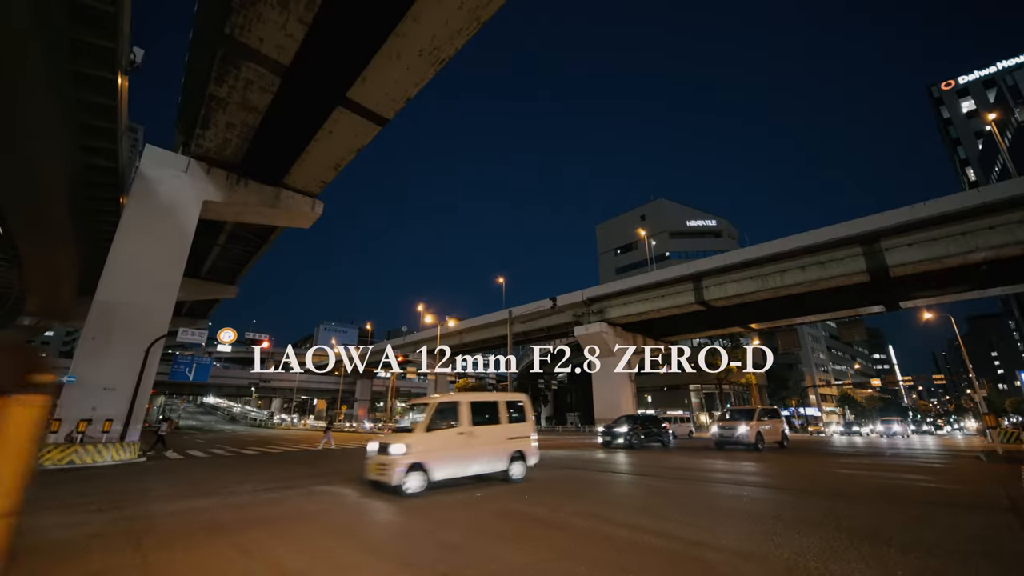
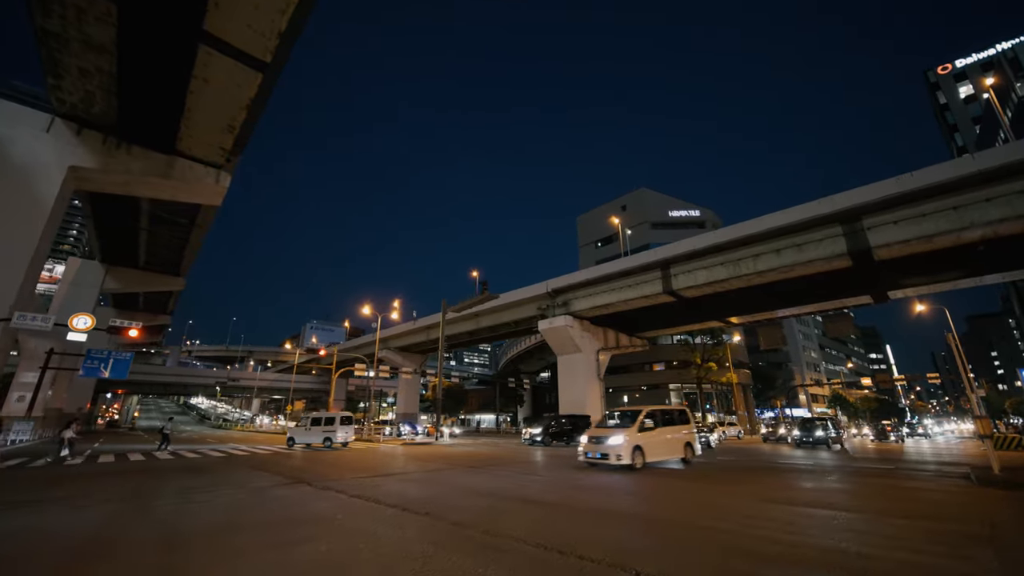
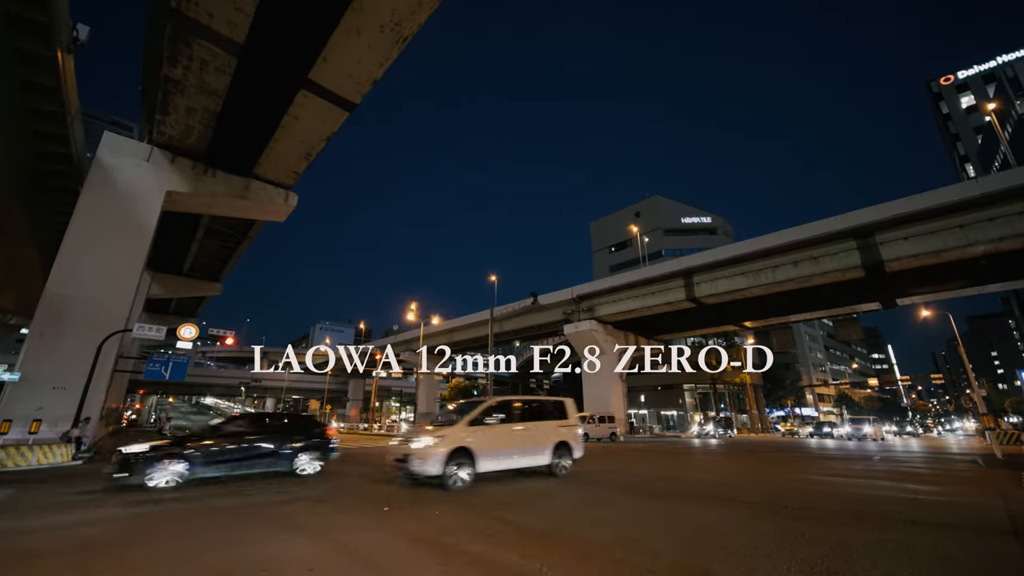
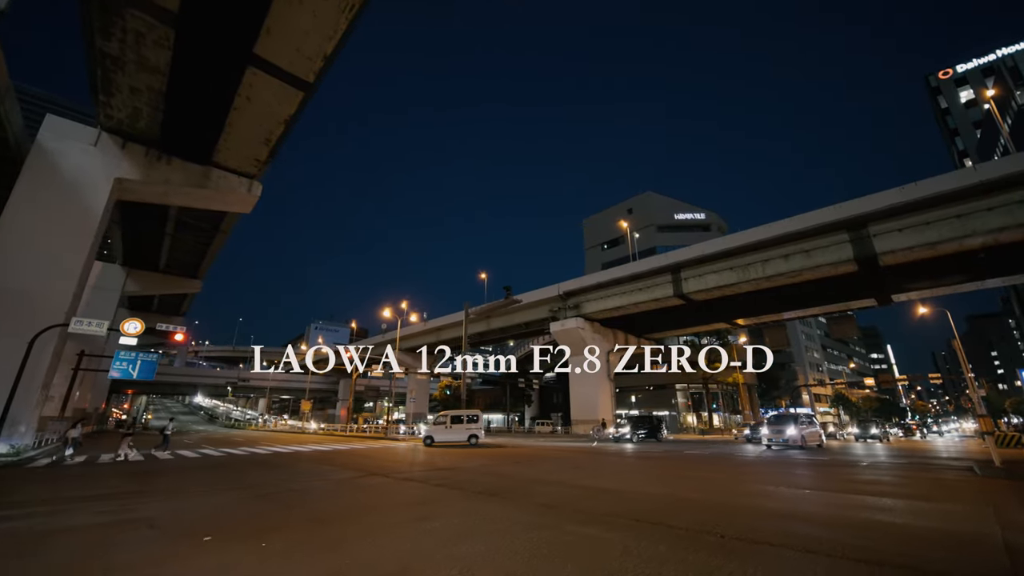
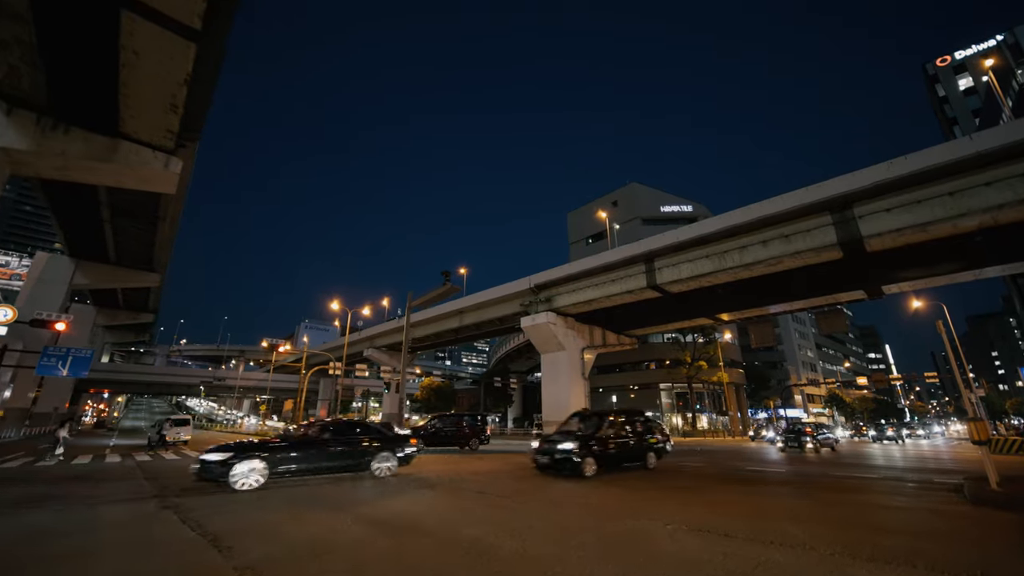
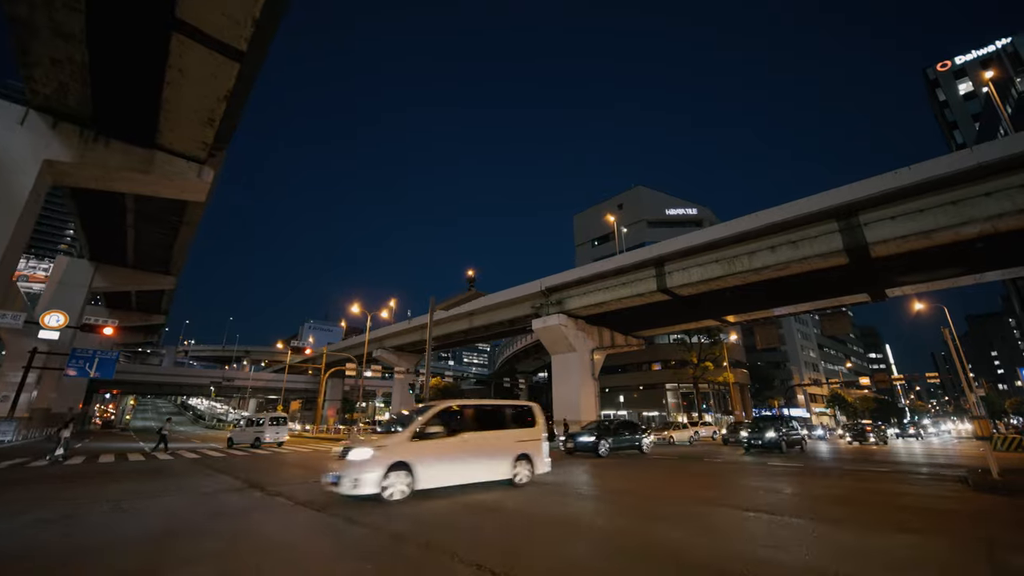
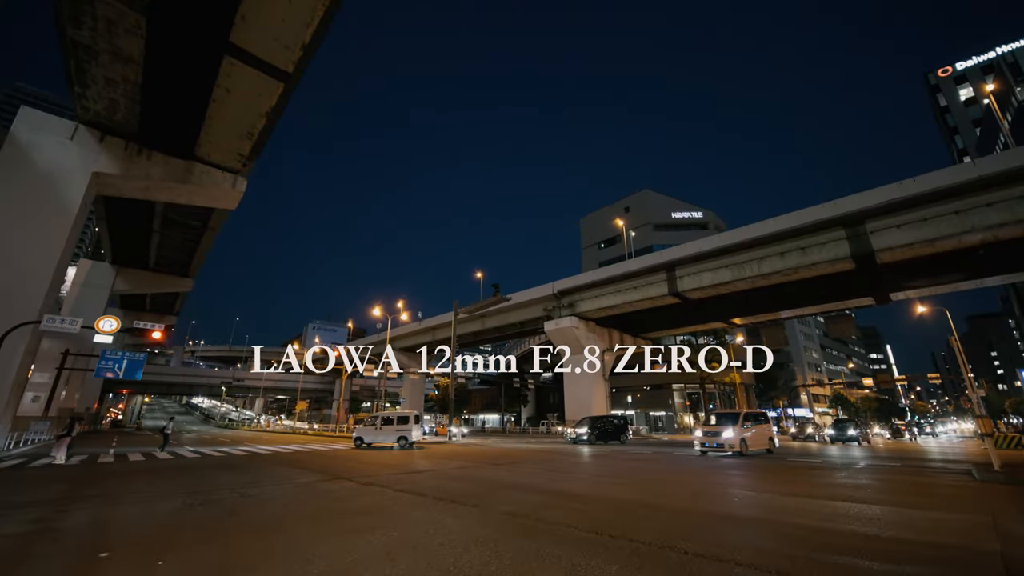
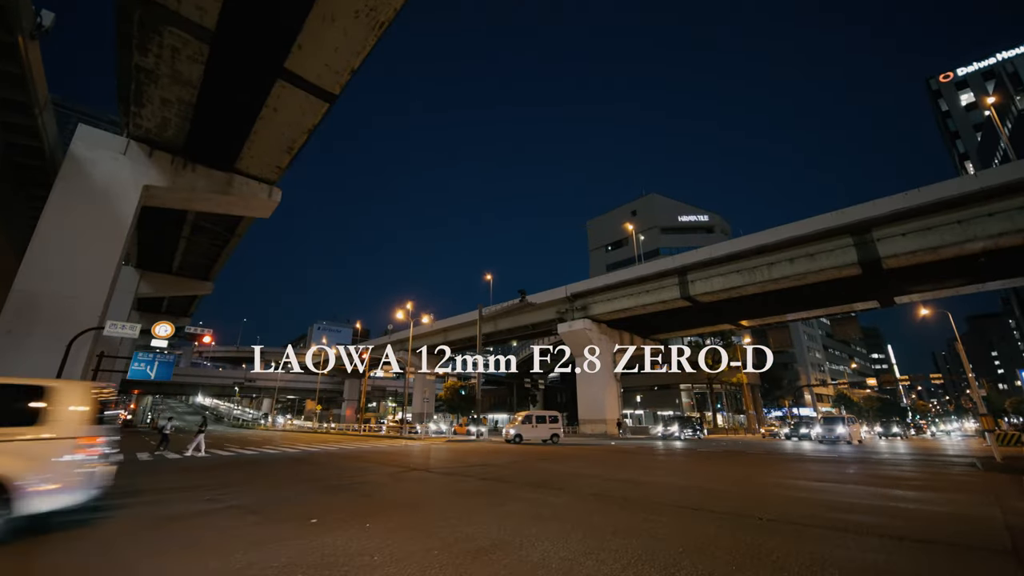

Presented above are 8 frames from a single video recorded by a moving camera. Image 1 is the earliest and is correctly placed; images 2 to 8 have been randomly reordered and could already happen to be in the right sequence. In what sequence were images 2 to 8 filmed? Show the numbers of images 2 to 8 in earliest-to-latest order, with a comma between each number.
3, 8, 4, 7, 2, 6, 5
